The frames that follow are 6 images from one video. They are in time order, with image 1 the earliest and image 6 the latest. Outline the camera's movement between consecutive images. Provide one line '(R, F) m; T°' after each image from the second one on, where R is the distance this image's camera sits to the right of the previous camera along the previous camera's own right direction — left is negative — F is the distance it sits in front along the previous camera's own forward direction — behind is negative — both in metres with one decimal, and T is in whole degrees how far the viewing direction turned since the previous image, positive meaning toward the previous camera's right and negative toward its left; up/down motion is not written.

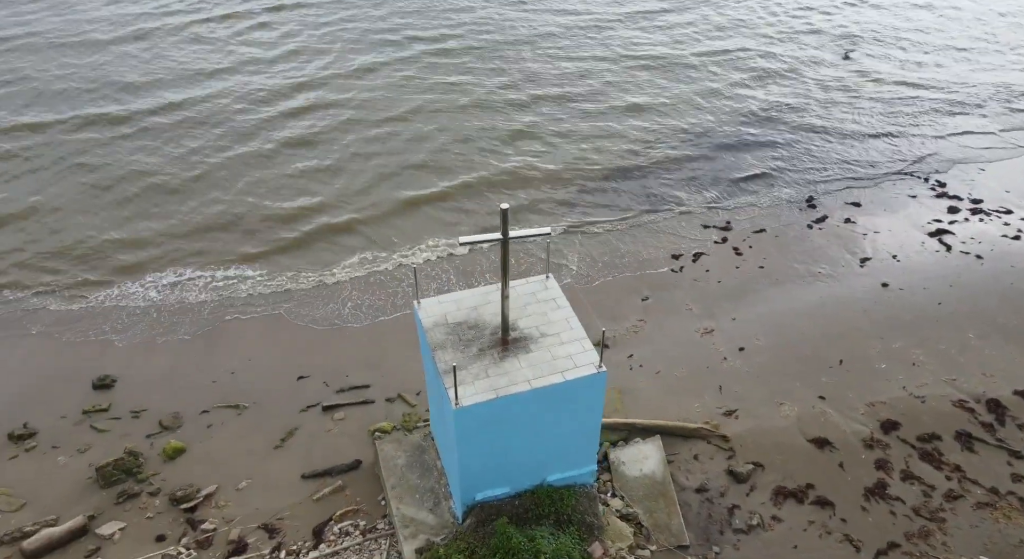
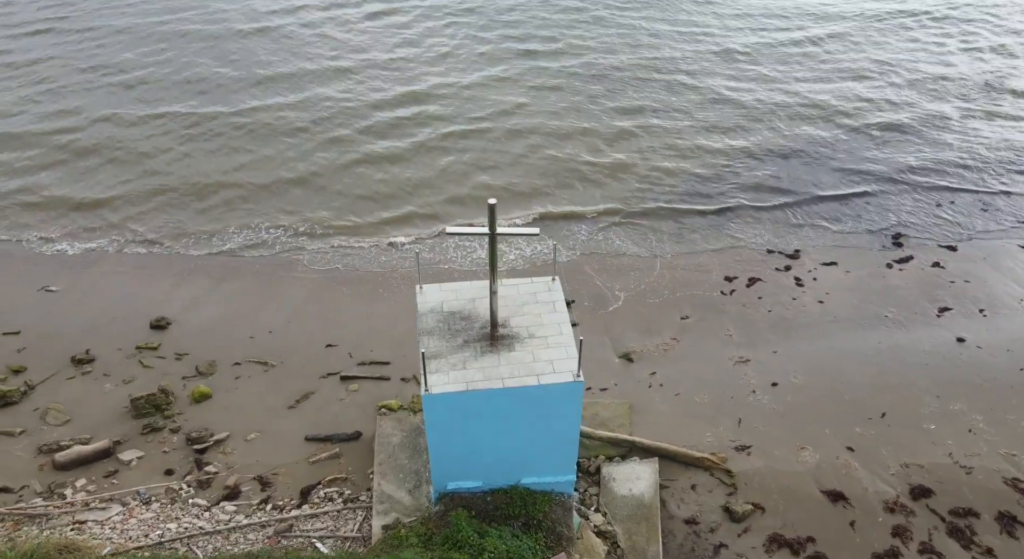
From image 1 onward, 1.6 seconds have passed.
(+1.6, +0.1) m; -10°
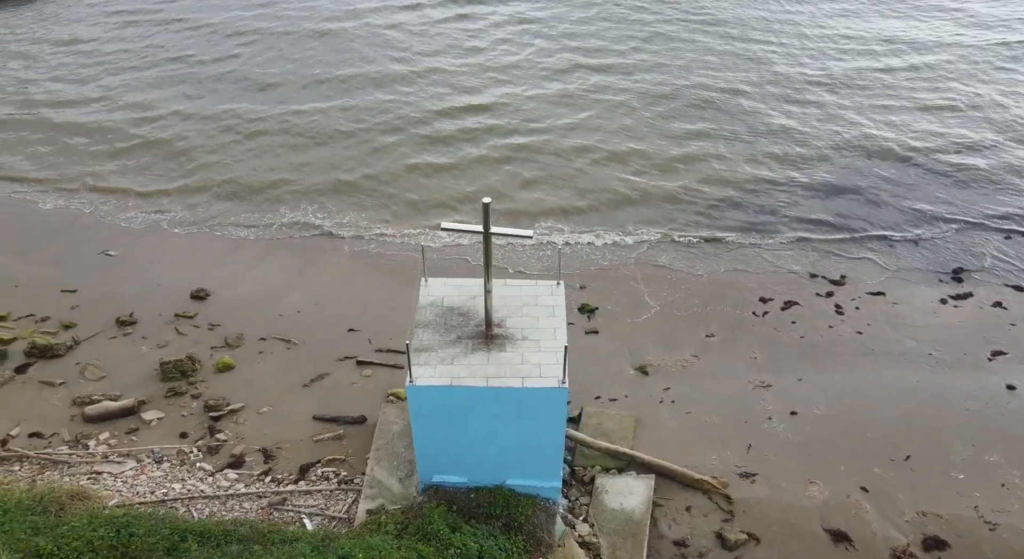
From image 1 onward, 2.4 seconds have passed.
(+1.0, 0.0) m; -6°
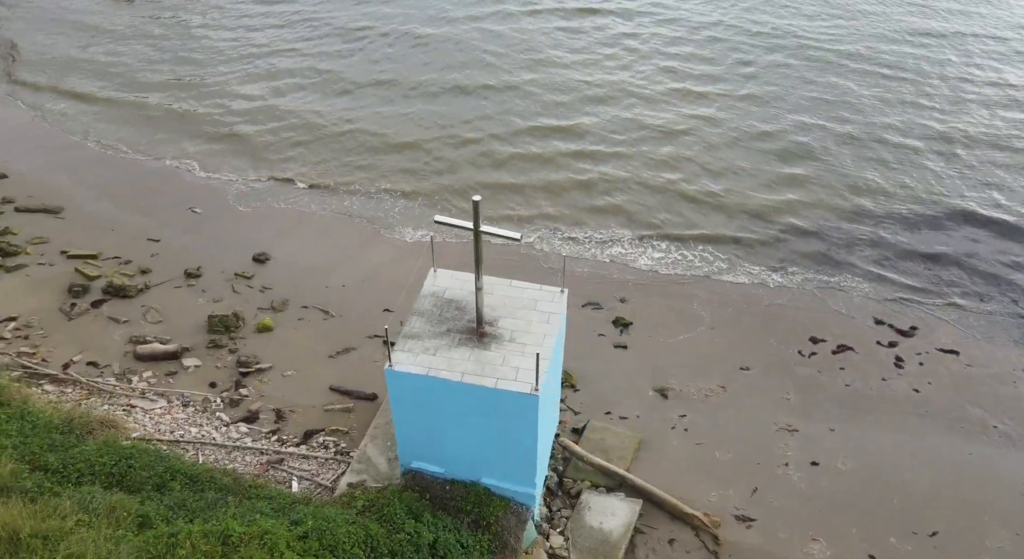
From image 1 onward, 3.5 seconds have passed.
(+1.6, +0.1) m; -10°
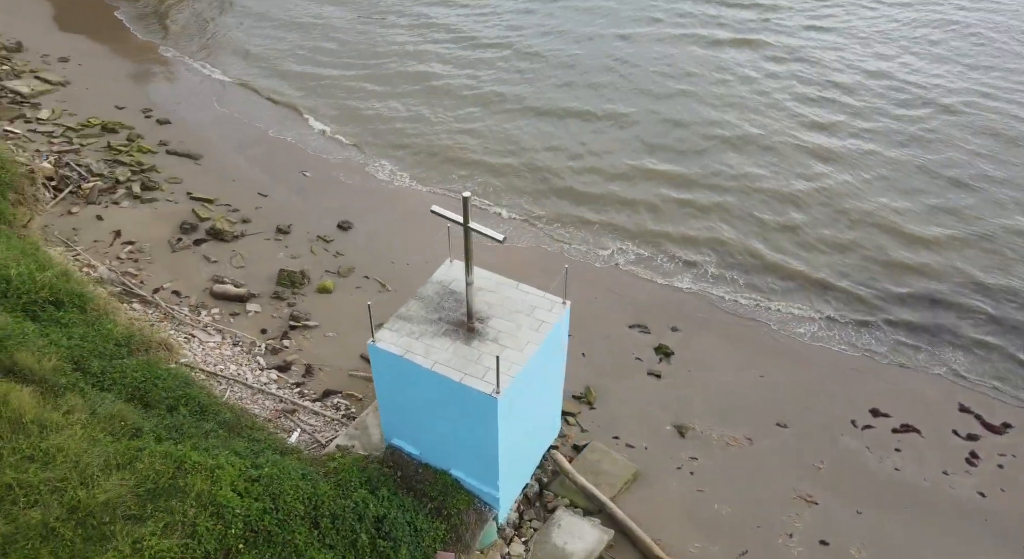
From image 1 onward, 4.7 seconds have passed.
(+2.1, +0.2) m; -13°
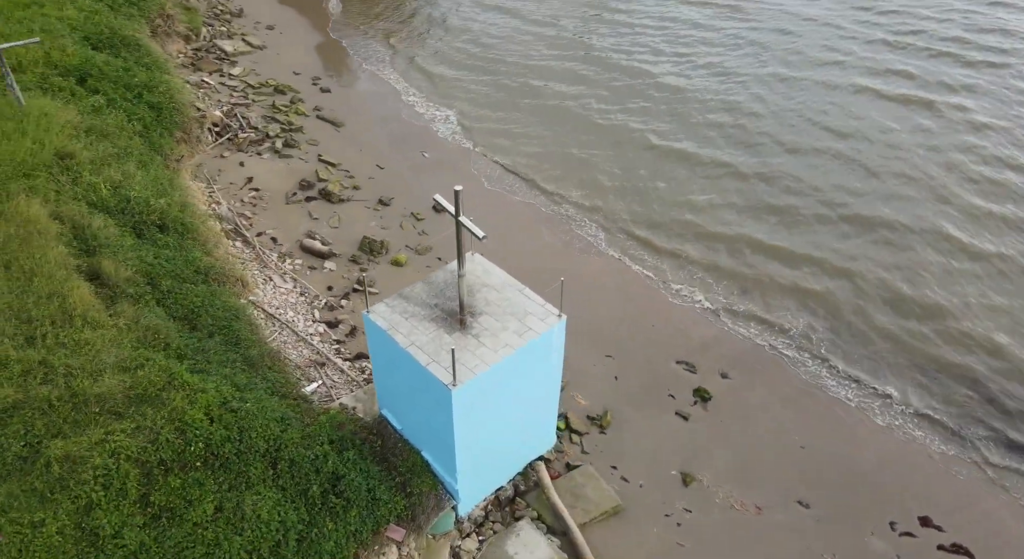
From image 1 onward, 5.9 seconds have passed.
(+2.4, +0.3) m; -15°
